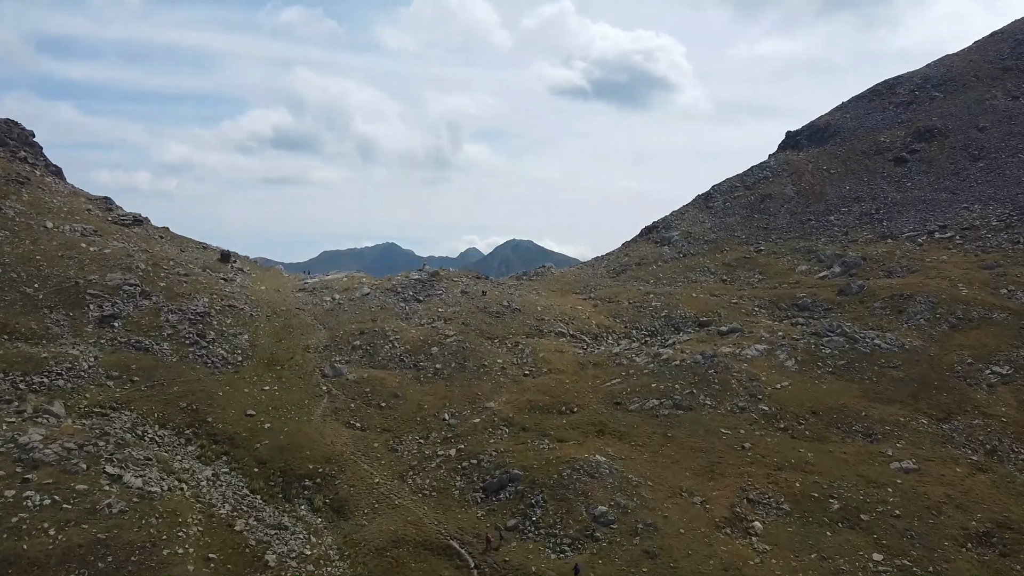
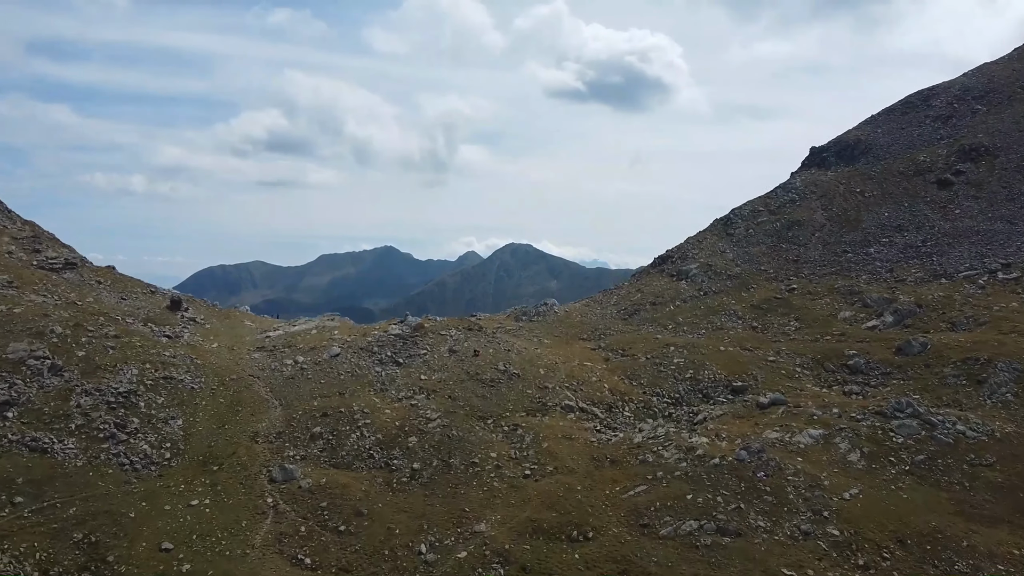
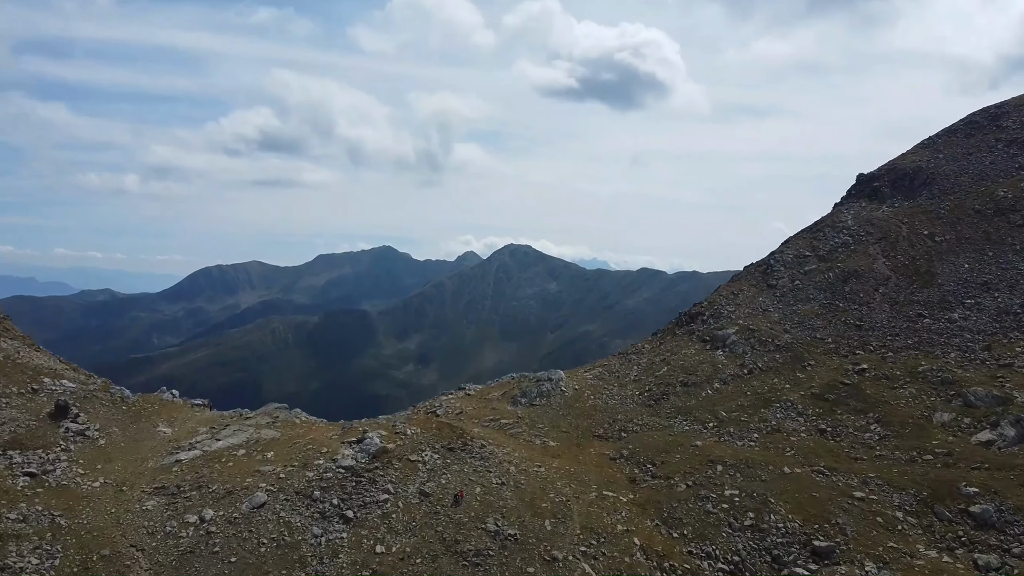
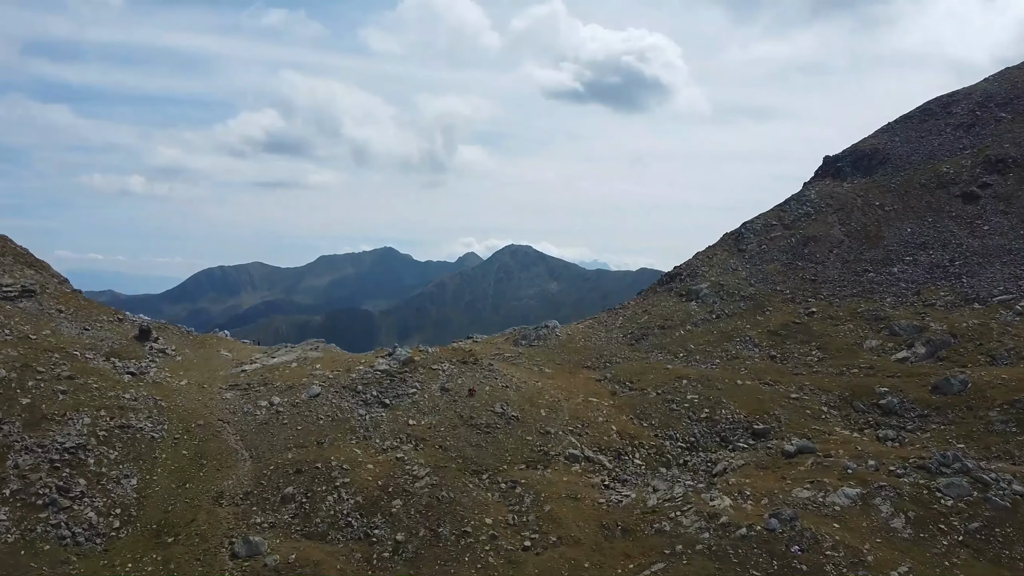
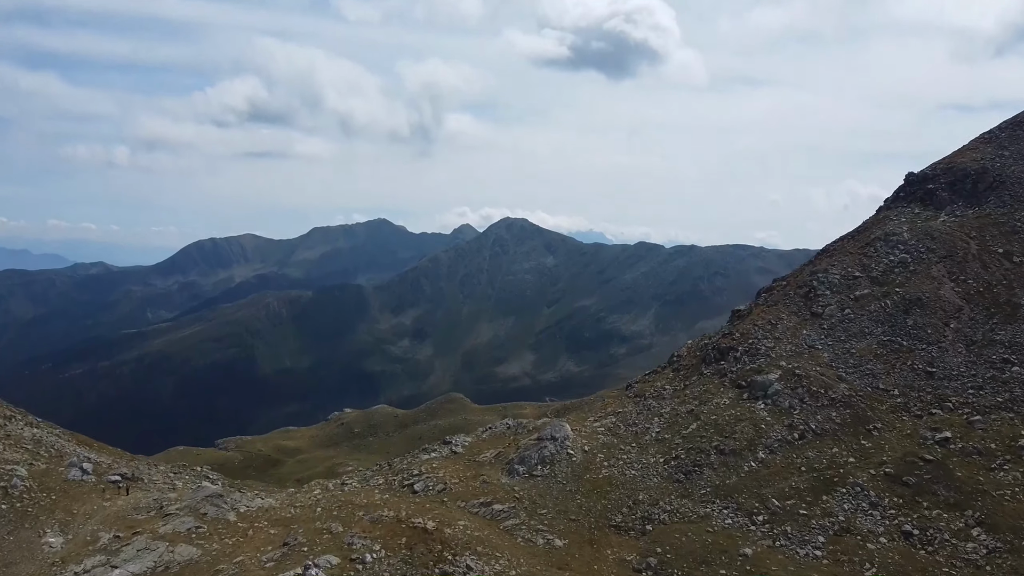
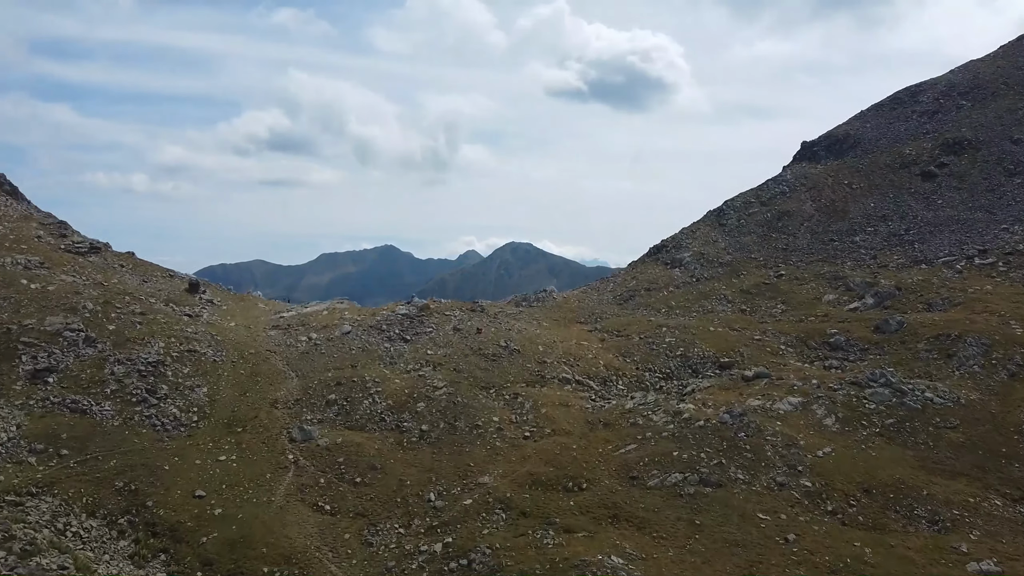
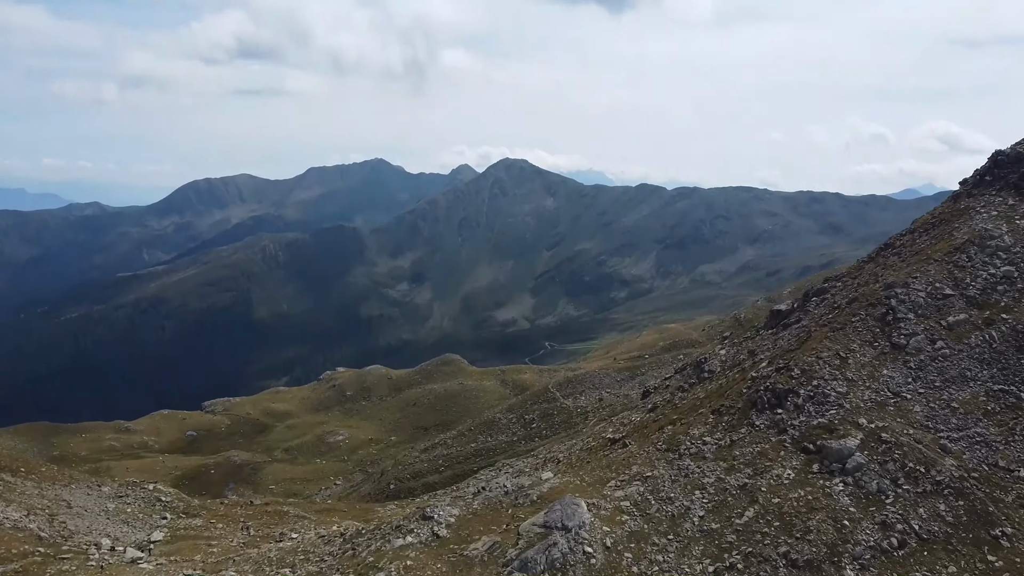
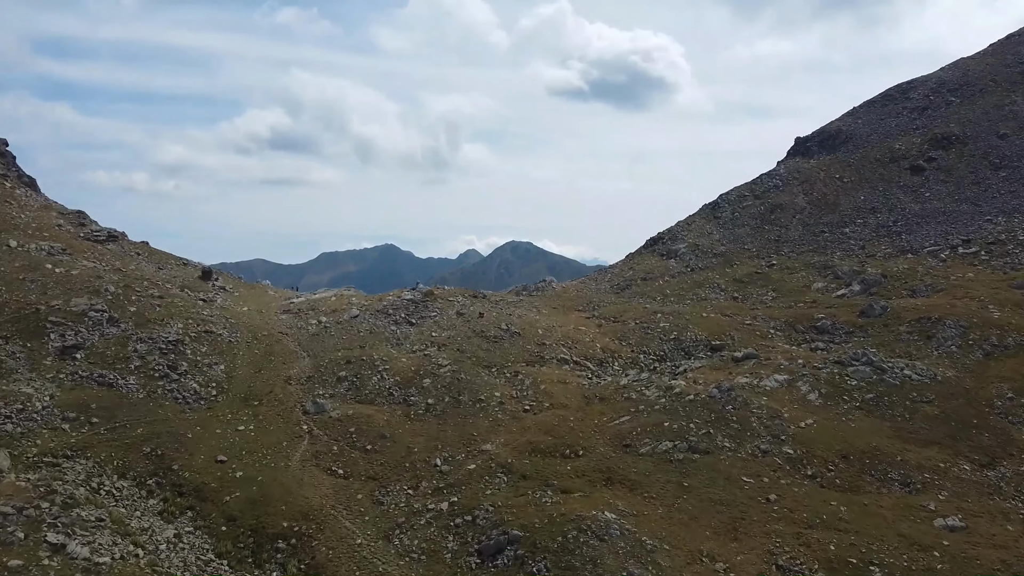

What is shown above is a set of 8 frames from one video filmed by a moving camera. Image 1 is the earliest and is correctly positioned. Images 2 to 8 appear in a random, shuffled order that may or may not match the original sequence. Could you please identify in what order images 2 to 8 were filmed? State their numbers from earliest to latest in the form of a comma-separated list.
8, 6, 2, 4, 3, 5, 7
